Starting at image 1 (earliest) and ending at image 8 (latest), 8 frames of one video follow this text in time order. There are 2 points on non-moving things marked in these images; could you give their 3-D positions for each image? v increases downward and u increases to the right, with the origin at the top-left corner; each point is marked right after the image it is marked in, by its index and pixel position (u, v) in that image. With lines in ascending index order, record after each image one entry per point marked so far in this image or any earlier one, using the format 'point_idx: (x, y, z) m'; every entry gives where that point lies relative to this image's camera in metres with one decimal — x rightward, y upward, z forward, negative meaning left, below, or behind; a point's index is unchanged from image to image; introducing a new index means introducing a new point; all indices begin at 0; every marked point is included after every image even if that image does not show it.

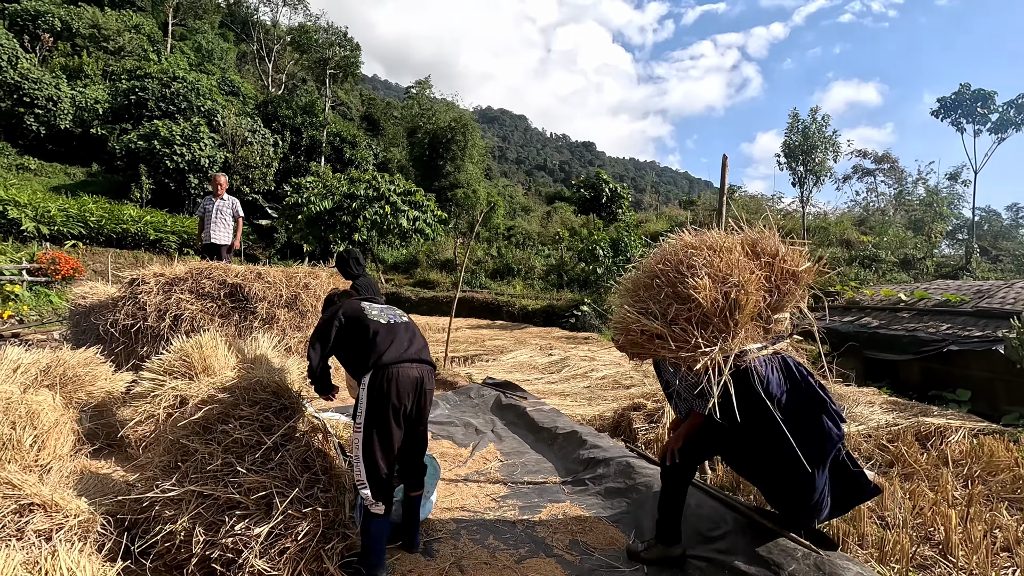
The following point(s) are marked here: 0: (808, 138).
0: (+7.7, +3.9, +13.9) m
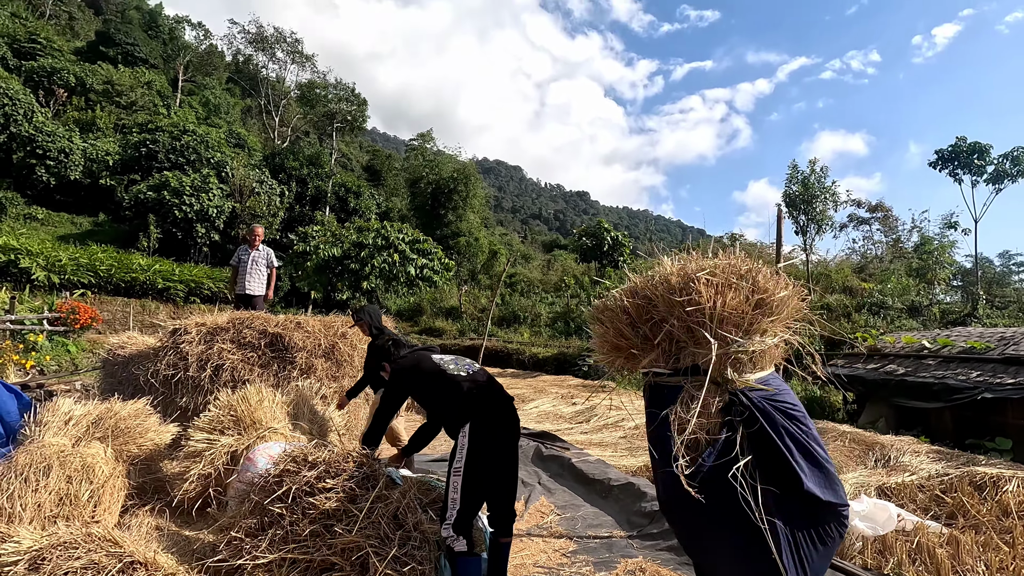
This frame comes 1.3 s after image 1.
0: (+7.9, +2.6, +14.3) m
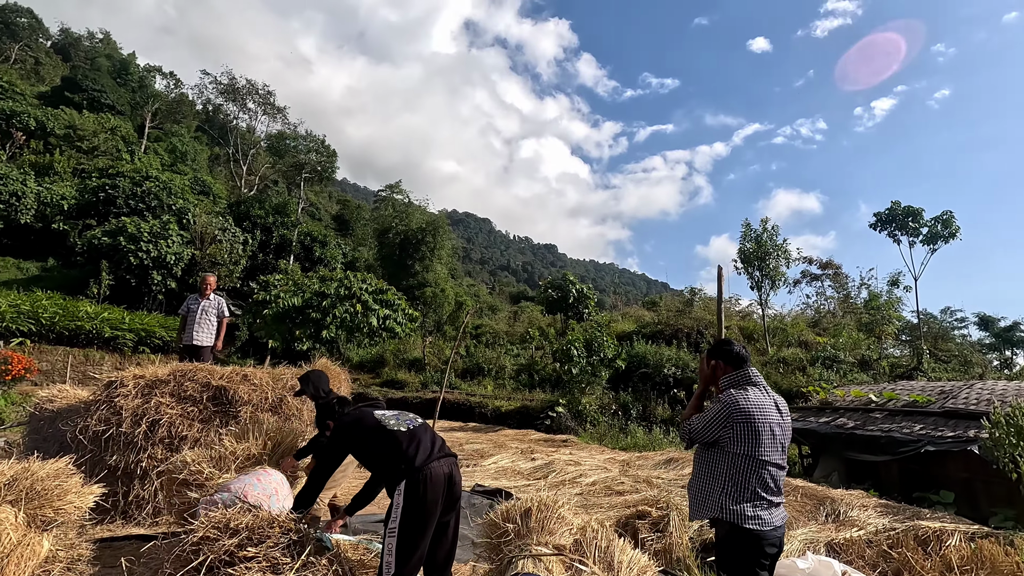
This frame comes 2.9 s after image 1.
0: (+6.9, +1.2, +14.9) m
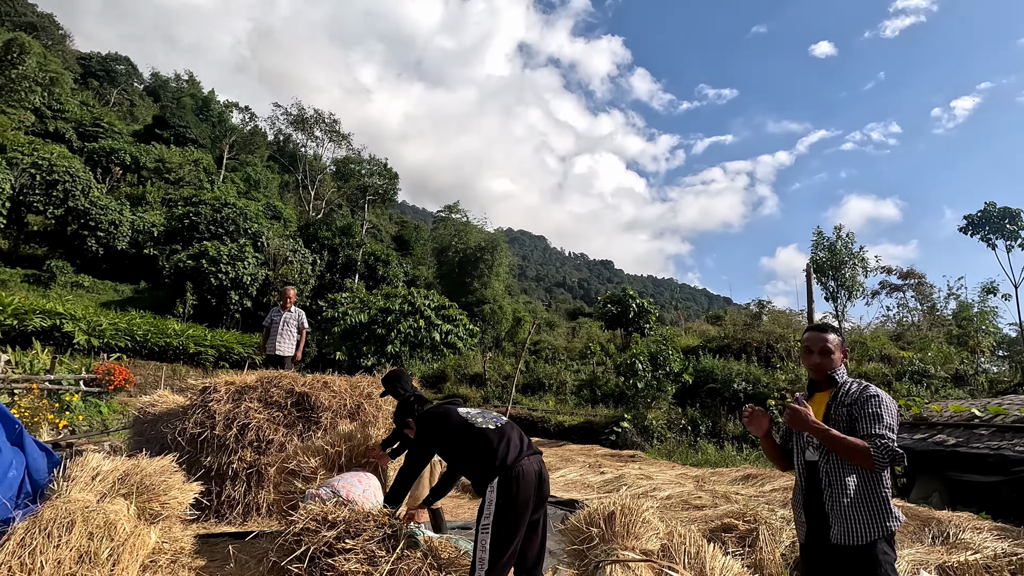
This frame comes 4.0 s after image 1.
0: (+8.5, +0.9, +14.1) m
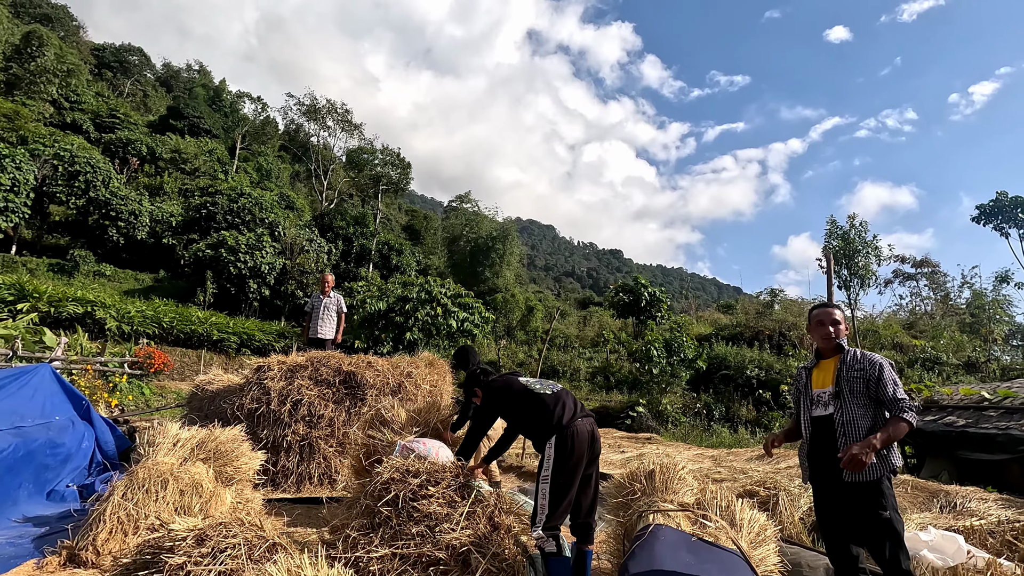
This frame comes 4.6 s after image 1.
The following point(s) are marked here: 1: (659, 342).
0: (+9.0, +1.2, +14.3) m
1: (+3.1, -1.1, +11.2) m
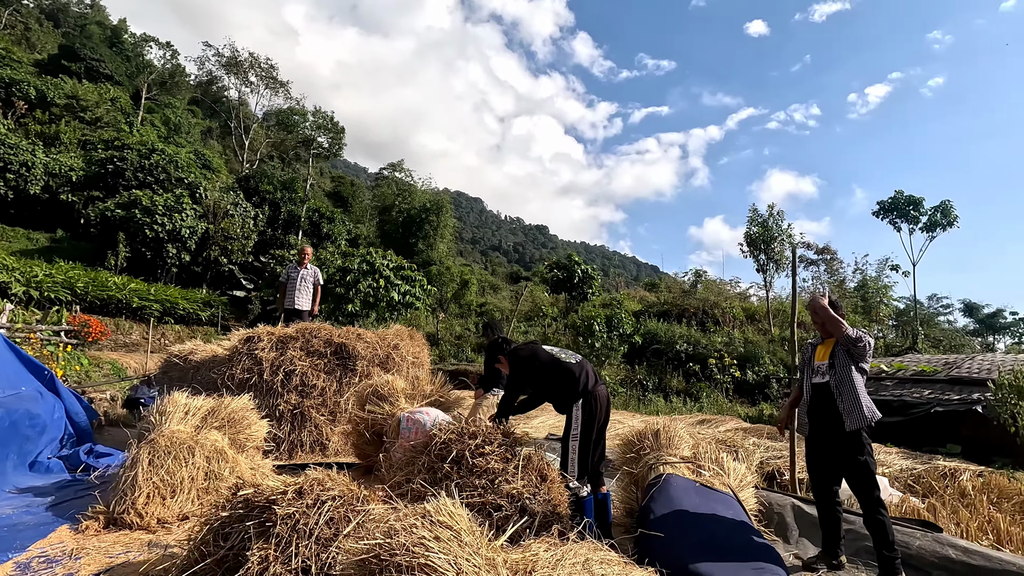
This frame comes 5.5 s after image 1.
0: (+7.5, +1.7, +15.6) m
1: (+2.0, -0.7, +11.9) m
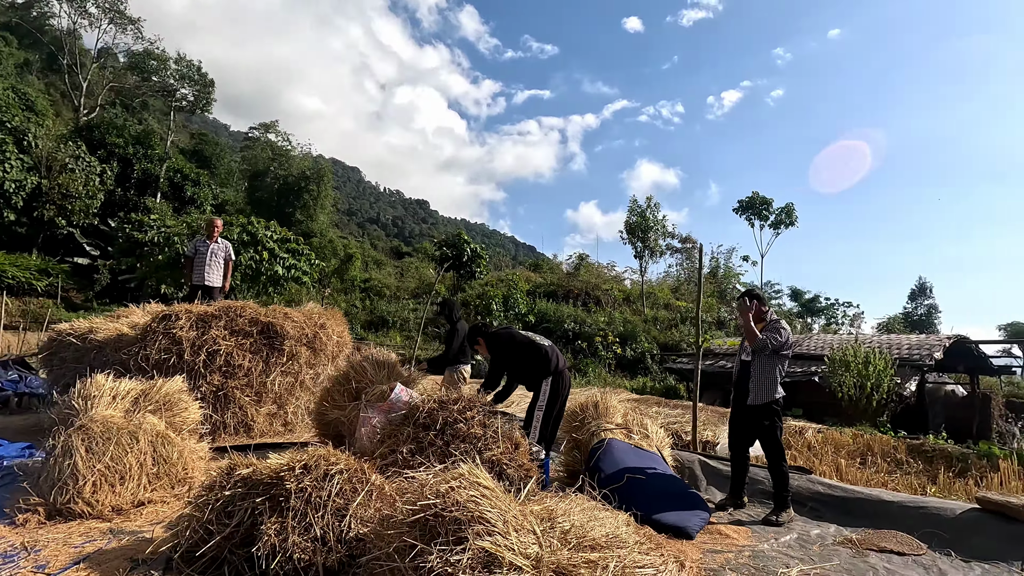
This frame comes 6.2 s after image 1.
0: (+4.3, +2.2, +17.1) m
1: (-0.3, -0.2, +12.3) m
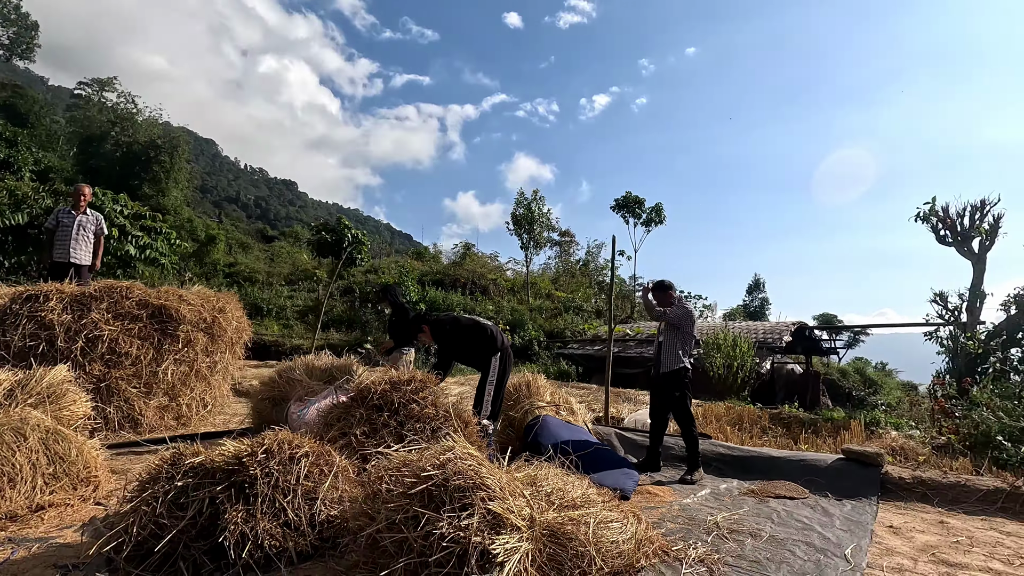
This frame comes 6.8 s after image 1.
0: (+0.7, +2.5, +17.7) m
1: (-2.8, +0.1, +12.1) m
